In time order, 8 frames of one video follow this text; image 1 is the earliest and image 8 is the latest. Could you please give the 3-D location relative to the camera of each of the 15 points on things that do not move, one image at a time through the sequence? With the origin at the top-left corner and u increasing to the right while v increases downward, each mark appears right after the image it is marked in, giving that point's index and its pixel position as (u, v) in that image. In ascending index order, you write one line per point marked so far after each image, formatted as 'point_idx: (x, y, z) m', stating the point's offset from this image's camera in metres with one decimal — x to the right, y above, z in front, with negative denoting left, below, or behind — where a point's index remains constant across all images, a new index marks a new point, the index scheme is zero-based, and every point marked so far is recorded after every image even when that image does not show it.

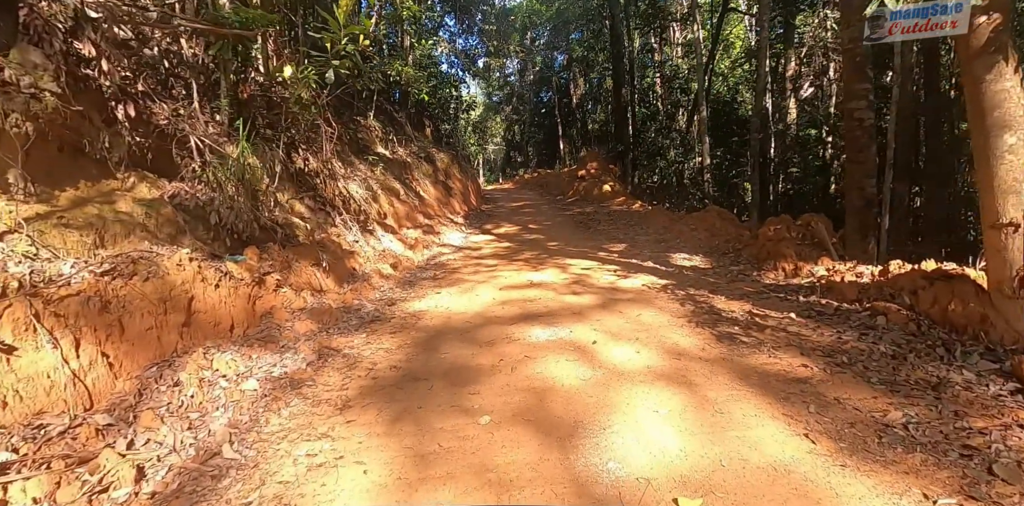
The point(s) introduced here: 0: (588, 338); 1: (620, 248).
0: (+0.6, -0.7, +4.4) m
1: (+2.1, +0.1, +10.6) m
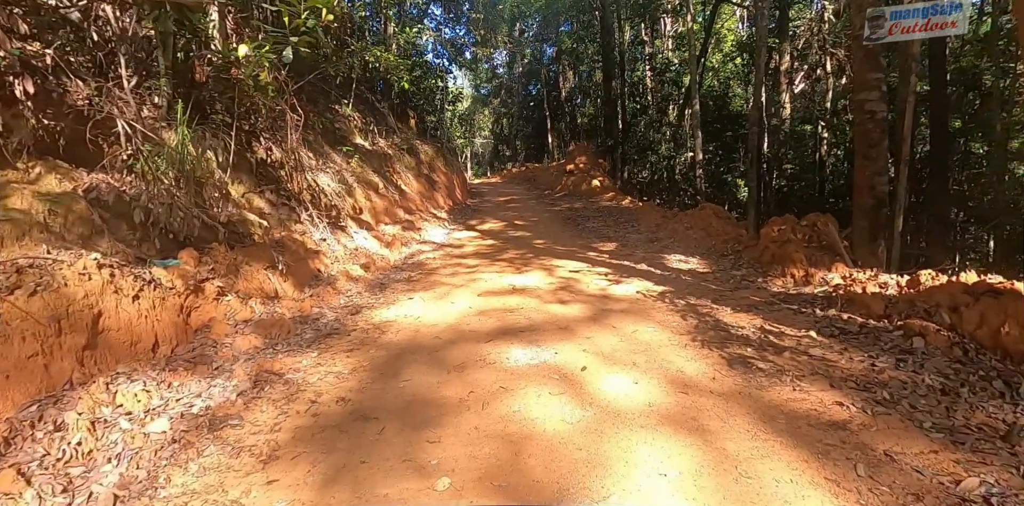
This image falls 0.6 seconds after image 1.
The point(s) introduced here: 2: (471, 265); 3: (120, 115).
0: (+0.4, -0.7, +3.7) m
1: (+1.8, +0.1, +9.9) m
2: (-0.7, -0.2, +8.7) m
3: (-3.5, +1.2, +4.9) m
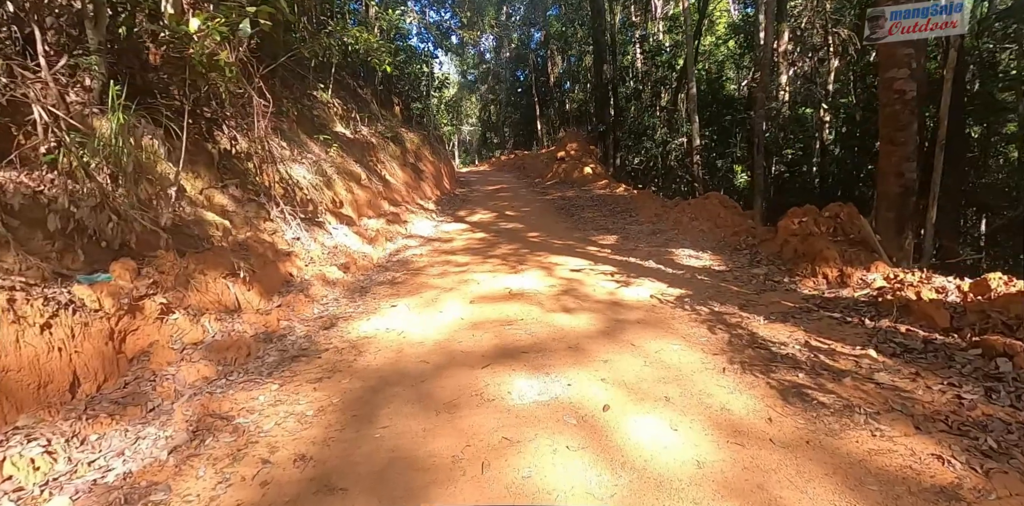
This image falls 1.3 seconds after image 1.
0: (+0.5, -0.8, +3.0) m
1: (+1.7, +0.2, +9.3) m
2: (-0.8, -0.1, +8.0) m
3: (-3.5, +1.1, +4.1) m
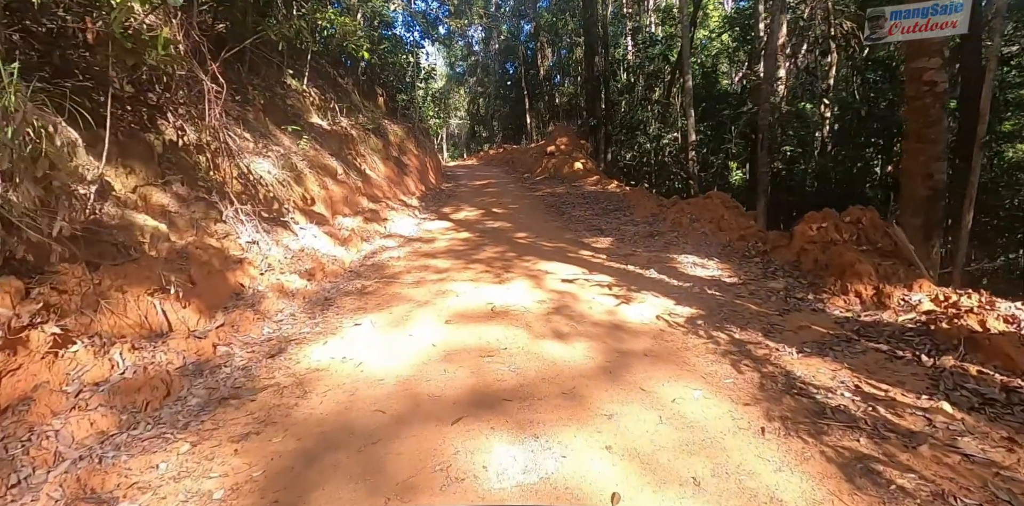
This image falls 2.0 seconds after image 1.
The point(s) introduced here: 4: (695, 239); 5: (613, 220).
0: (+0.4, -0.9, +2.3) m
1: (+1.5, +0.2, +8.5) m
2: (-1.0, -0.2, +7.2) m
3: (-3.6, +1.0, +3.2) m
4: (+2.7, +0.2, +8.0) m
5: (+2.0, +0.7, +10.9) m
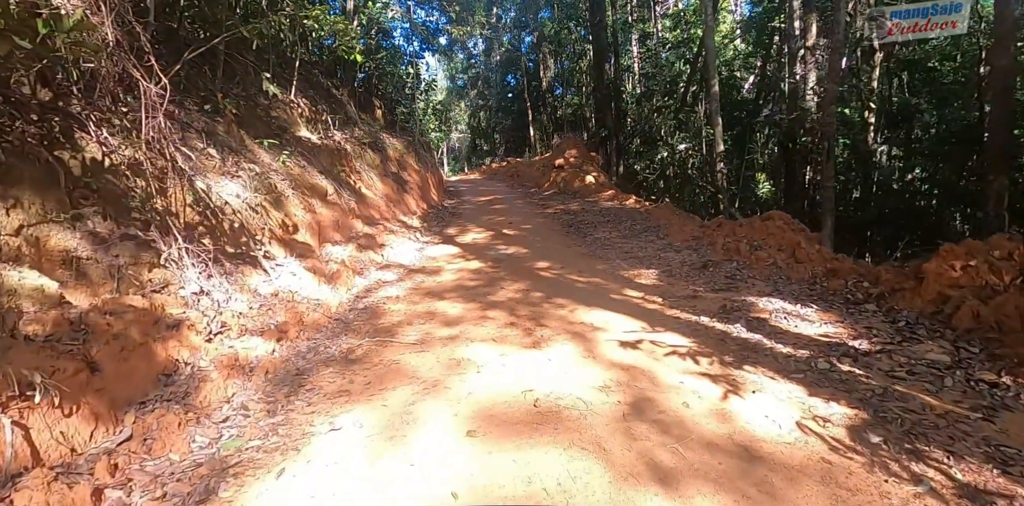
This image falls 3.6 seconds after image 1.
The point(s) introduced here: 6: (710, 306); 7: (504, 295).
0: (+0.7, -1.3, +0.7) m
1: (+1.8, -0.3, +6.9) m
2: (-0.6, -0.7, +5.6) m
3: (-3.4, +0.6, +1.7) m
4: (+3.0, -0.2, +6.5) m
5: (+2.3, +0.2, +9.3) m
6: (+1.9, -0.5, +5.3) m
7: (-0.1, -0.5, +6.5) m
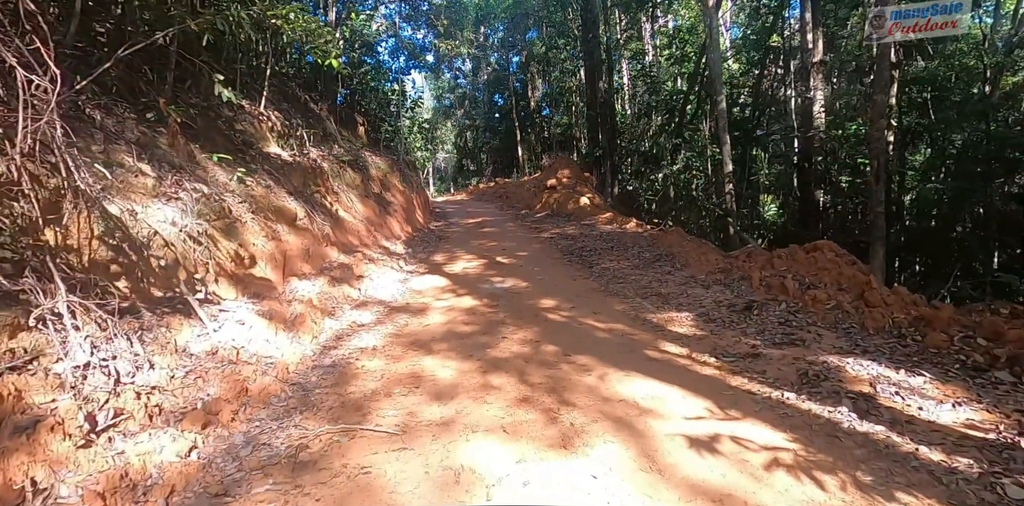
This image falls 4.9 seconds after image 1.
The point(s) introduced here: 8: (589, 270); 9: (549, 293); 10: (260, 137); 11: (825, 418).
0: (+0.9, -1.5, -0.6) m
1: (+1.8, -0.7, +5.7) m
2: (-0.6, -1.0, +4.3) m
3: (-3.2, +0.4, +0.3) m
4: (+3.1, -0.6, +5.3) m
5: (+2.3, -0.4, +8.1) m
6: (+2.0, -0.9, +4.1) m
7: (0.0, -0.9, +5.2) m
8: (+1.3, -0.3, +9.1) m
9: (+0.5, -0.6, +7.6) m
10: (-4.8, +2.2, +10.4) m
11: (+1.8, -1.0, +3.3) m
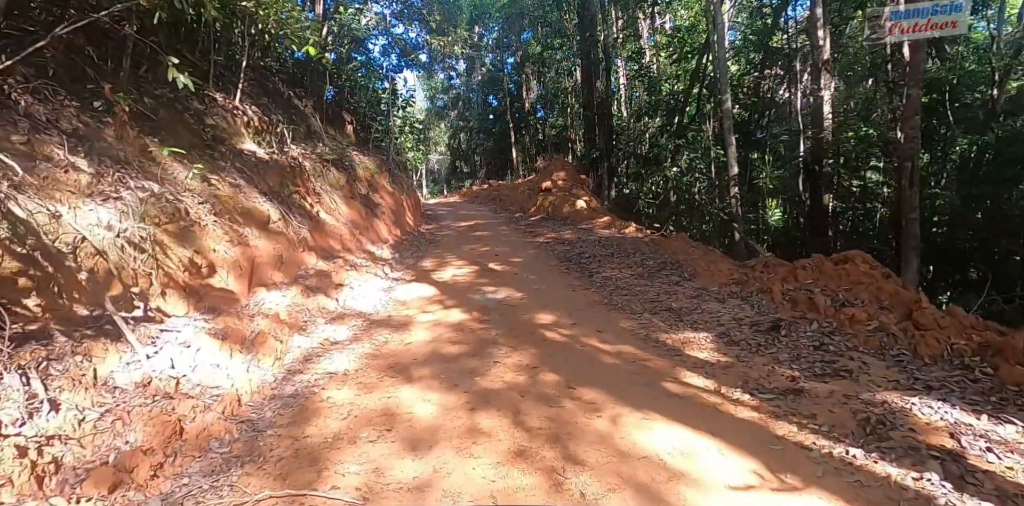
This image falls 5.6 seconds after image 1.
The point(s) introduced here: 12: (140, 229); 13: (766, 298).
0: (+0.9, -1.5, -1.4) m
1: (+1.8, -0.8, +5.0) m
2: (-0.6, -1.1, +3.5) m
3: (-3.2, +0.3, -0.5) m
4: (+3.0, -0.8, +4.5) m
5: (+2.2, -0.5, +7.4) m
6: (+2.0, -1.0, +3.3) m
7: (-0.1, -1.0, +4.5) m
8: (+1.2, -0.4, +8.4) m
9: (+0.4, -0.7, +6.8) m
10: (-4.9, +2.1, +9.6) m
11: (+1.8, -1.1, +2.6) m
12: (-3.3, +0.2, +5.0) m
13: (+2.9, -0.5, +6.1) m
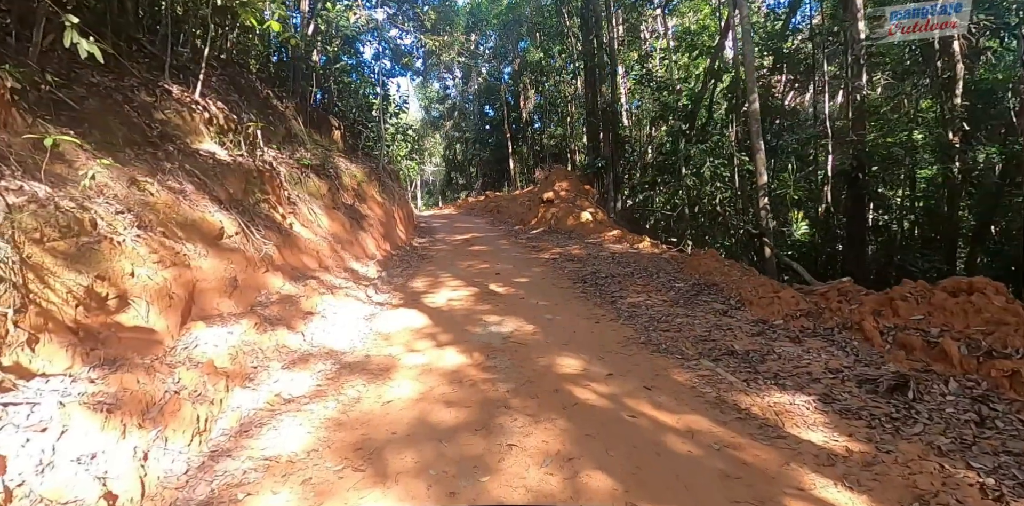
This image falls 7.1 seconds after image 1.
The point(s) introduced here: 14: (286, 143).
0: (+1.1, -1.6, -2.9) m
1: (+1.9, -1.0, +3.5) m
2: (-0.5, -1.3, +2.0) m
3: (-3.0, +0.3, -2.0) m
4: (+3.2, -1.0, +3.1) m
5: (+2.3, -0.7, +5.9) m
6: (+2.1, -1.2, +1.9) m
7: (+0.1, -1.2, +2.9) m
8: (+1.3, -0.7, +6.9) m
9: (+0.5, -0.9, +5.3) m
10: (-4.8, +1.8, +8.1) m
11: (+1.9, -1.2, +1.1) m
12: (-3.2, 0.0, +3.4) m
13: (+3.0, -0.8, +4.7) m
14: (-4.7, +2.3, +11.3) m
